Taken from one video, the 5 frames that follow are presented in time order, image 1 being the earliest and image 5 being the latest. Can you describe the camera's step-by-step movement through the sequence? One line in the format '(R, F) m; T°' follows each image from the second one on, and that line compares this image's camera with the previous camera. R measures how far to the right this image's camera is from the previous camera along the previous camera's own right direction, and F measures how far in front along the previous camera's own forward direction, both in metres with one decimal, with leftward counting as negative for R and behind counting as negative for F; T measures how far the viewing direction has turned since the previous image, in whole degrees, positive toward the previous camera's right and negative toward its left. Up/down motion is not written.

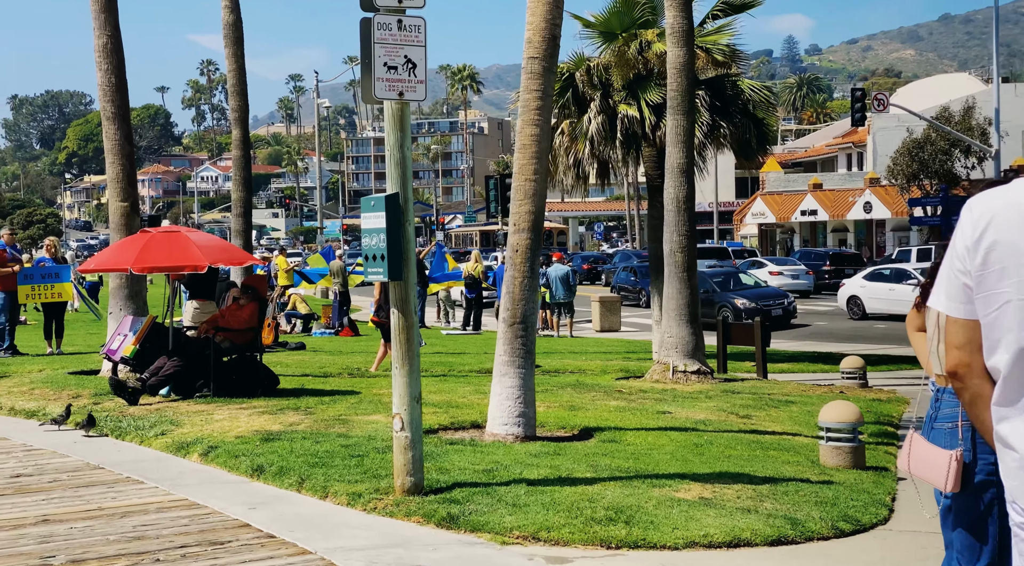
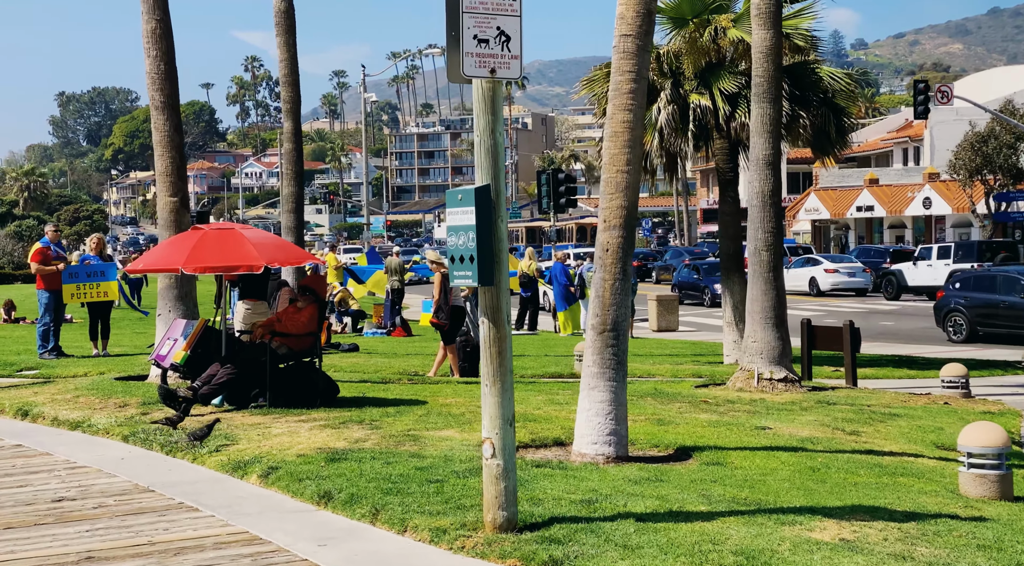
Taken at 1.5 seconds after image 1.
(-0.4, +1.1) m; -2°
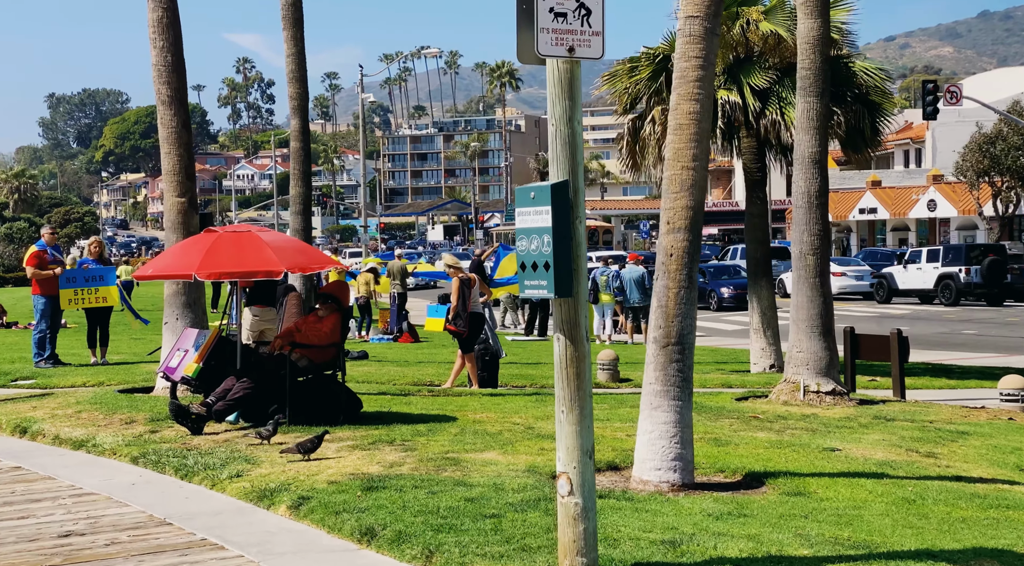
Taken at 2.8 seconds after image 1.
(-0.4, +1.0) m; 0°
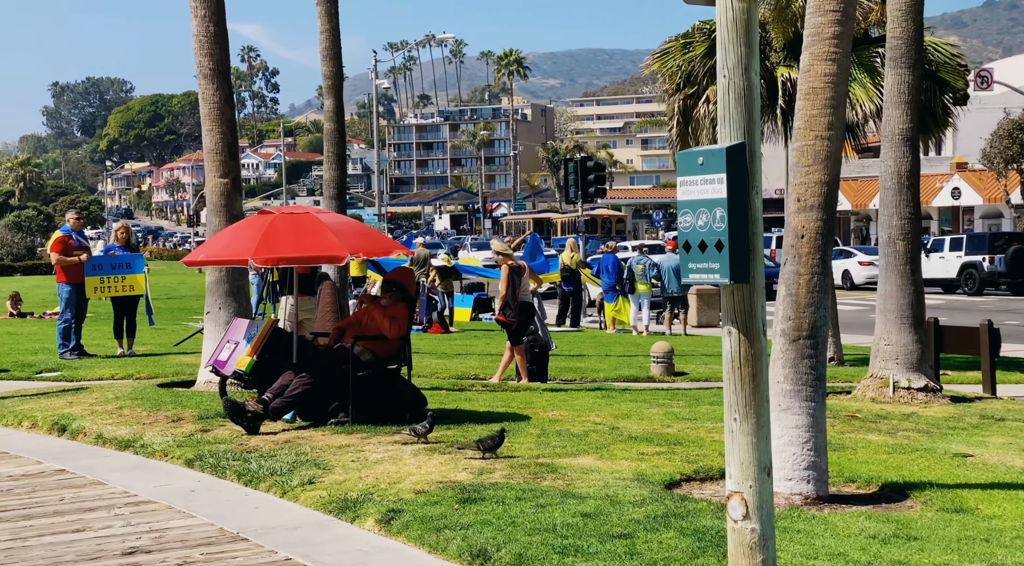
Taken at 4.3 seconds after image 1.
(-0.7, +1.1) m; 0°
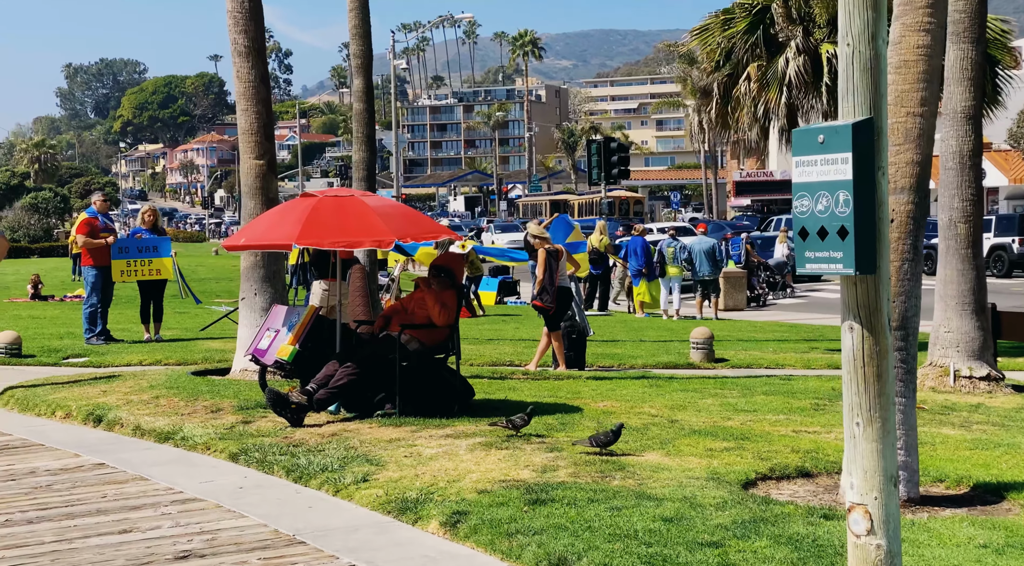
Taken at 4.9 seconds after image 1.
(-0.3, +0.5) m; -1°
